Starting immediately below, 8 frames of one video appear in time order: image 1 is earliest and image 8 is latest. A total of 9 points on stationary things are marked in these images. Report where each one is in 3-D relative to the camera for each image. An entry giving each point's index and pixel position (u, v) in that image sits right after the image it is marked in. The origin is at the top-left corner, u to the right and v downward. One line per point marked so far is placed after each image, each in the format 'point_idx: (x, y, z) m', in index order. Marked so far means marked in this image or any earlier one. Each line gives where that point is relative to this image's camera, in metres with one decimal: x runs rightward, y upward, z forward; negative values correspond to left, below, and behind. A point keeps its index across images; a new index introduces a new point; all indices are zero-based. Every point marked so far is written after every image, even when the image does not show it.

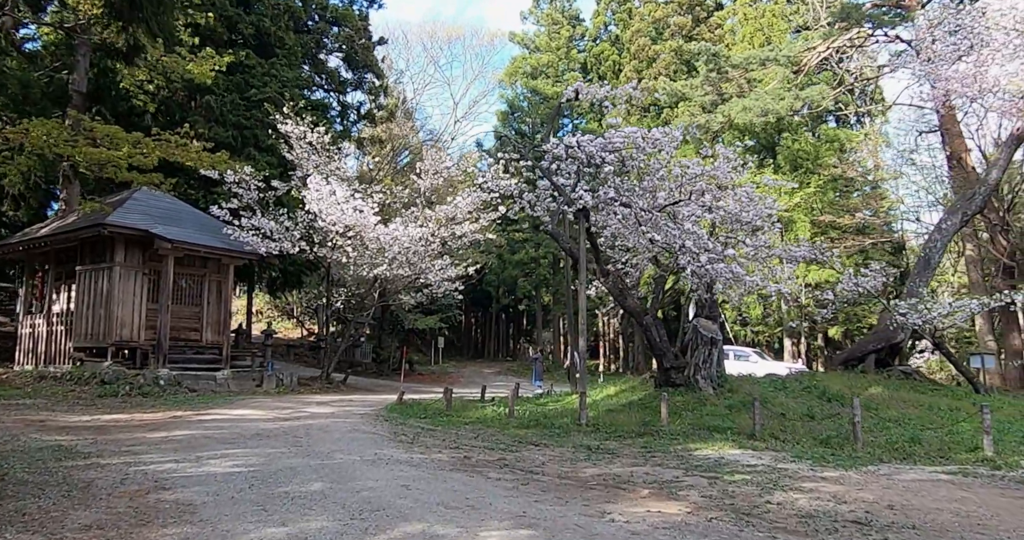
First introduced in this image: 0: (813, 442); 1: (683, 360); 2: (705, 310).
0: (+4.0, -2.2, +10.9) m
1: (+2.9, -1.5, +14.4) m
2: (+3.4, -0.7, +14.7) m
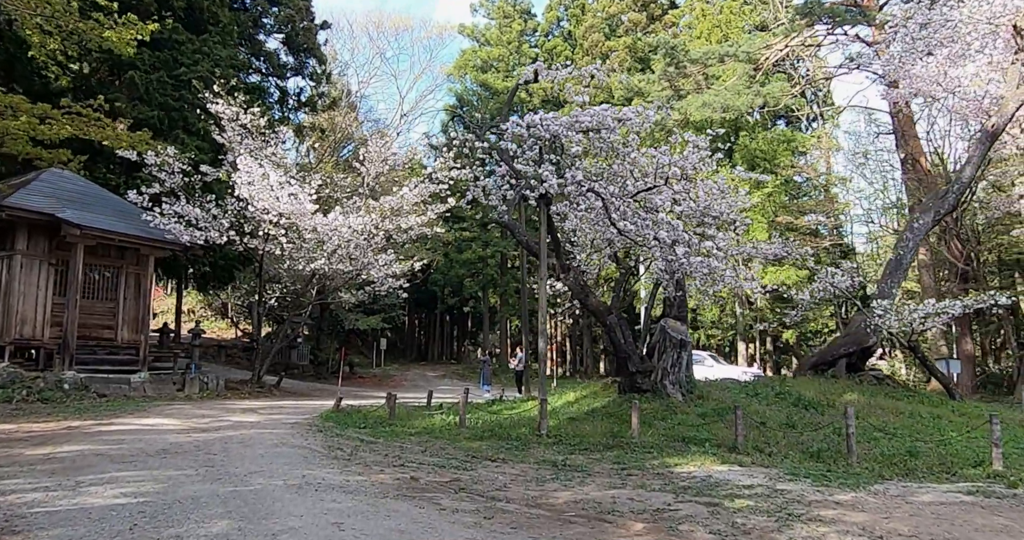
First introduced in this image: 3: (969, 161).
0: (+3.4, -2.1, +9.8) m
1: (+2.1, -1.5, +13.2) m
2: (+2.6, -0.6, +13.6) m
3: (+9.1, +2.2, +16.8) m
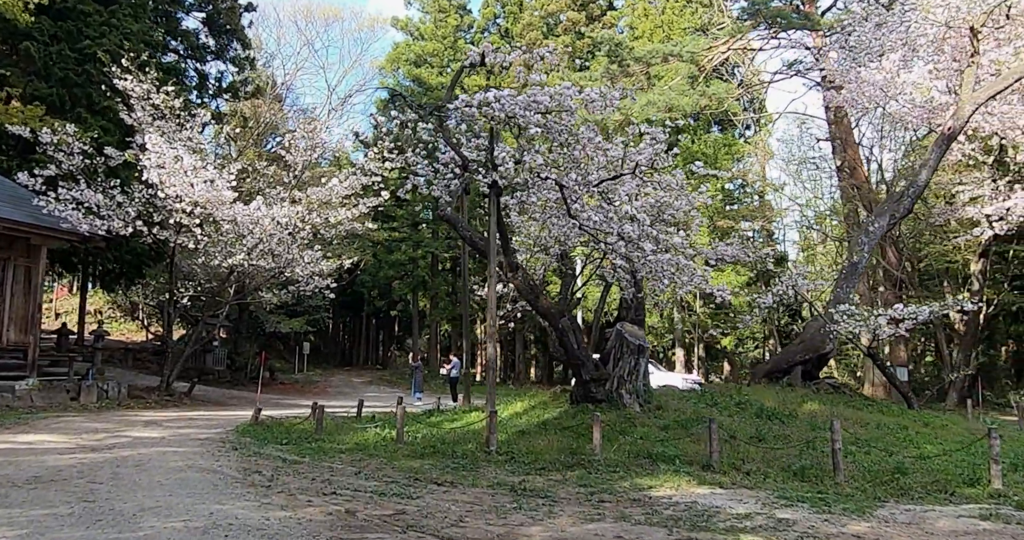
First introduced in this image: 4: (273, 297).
0: (+2.9, -2.1, +8.8) m
1: (+1.3, -1.5, +12.1) m
2: (+1.8, -0.6, +12.6) m
3: (+8.0, +2.1, +16.4) m
4: (-5.6, -0.6, +19.8) m
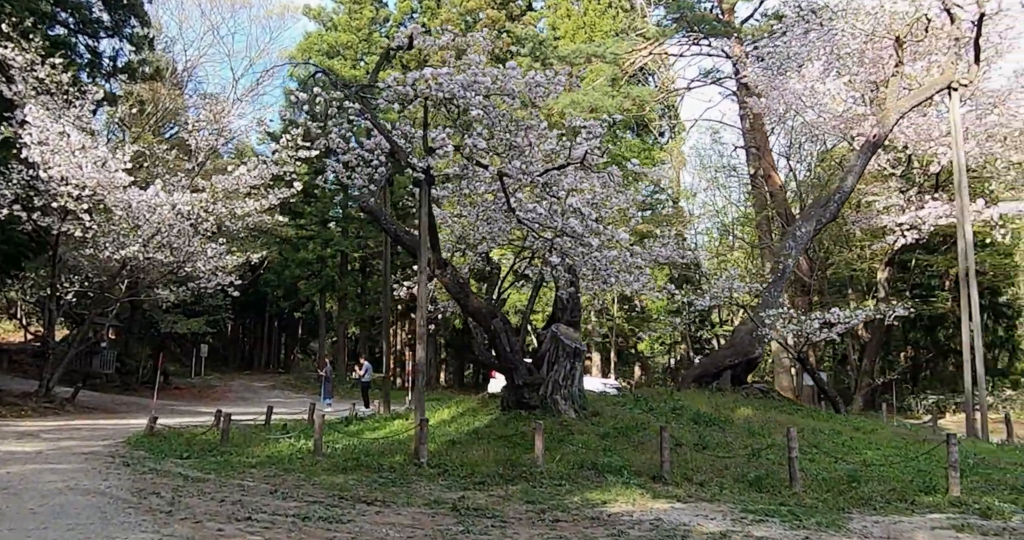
0: (+2.3, -2.1, +8.3) m
1: (+0.3, -1.4, +11.4) m
2: (+0.8, -0.6, +11.9) m
3: (+6.6, +1.9, +16.4) m
4: (-7.4, -0.5, +18.2) m
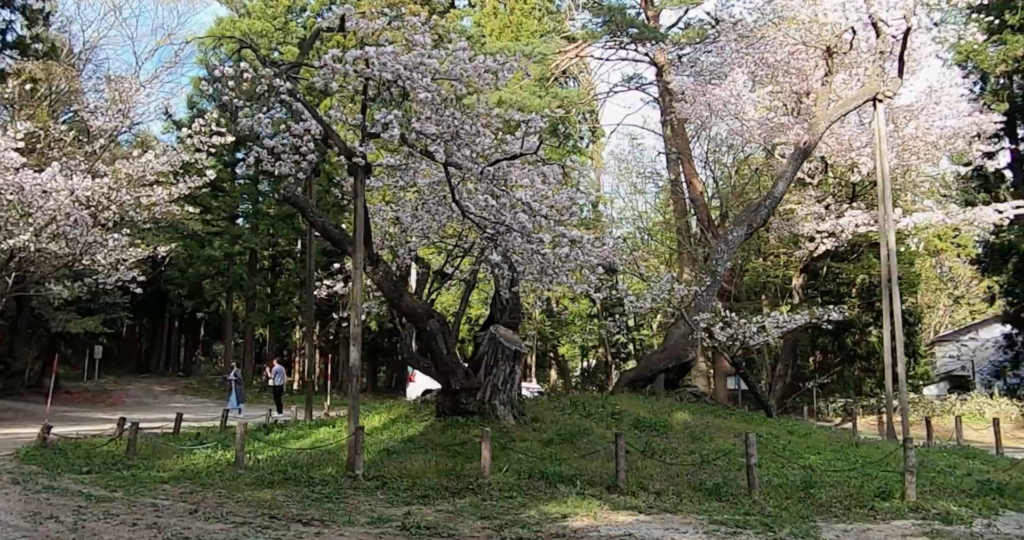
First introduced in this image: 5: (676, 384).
0: (+1.8, -2.1, +7.8) m
1: (-0.5, -1.4, +10.7) m
2: (-0.1, -0.6, +11.3) m
3: (+5.2, +1.9, +16.4) m
4: (-8.9, -0.4, +16.7) m
5: (+2.9, -2.1, +15.1) m
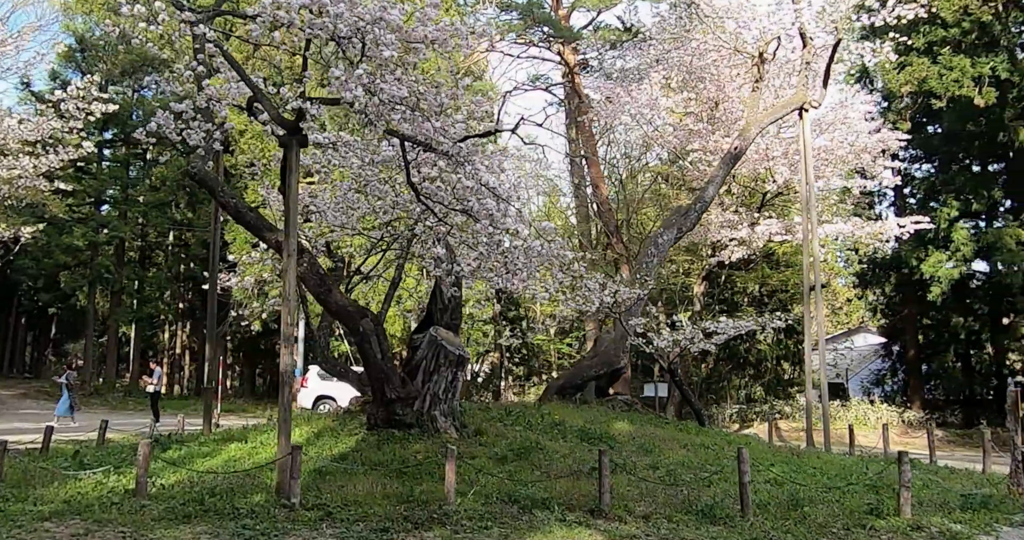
0: (+1.5, -2.1, +7.0) m
1: (-1.1, -1.3, +9.5) m
2: (-0.8, -0.5, +10.1) m
3: (+3.8, +1.8, +16.0) m
4: (-10.3, -0.1, +14.1) m
5: (+1.6, -2.1, +14.3) m
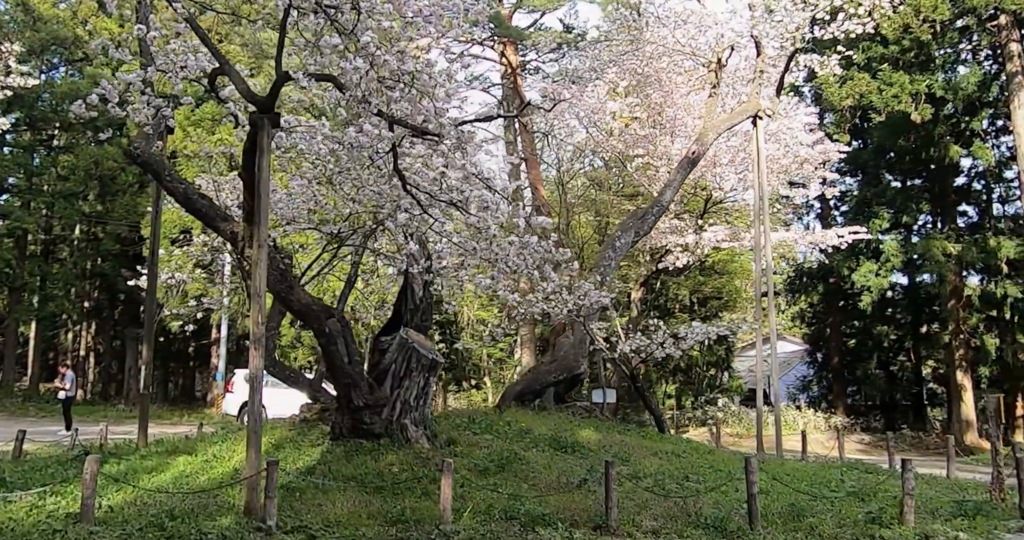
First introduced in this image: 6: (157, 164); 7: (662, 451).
0: (+1.5, -2.1, +6.5) m
1: (-1.4, -1.3, +8.7) m
2: (-1.1, -0.5, +9.4) m
3: (+2.9, +1.7, +15.7) m
4: (-11.0, +0.1, +12.4) m
5: (+0.8, -2.1, +13.8) m
6: (-3.4, +1.1, +8.2) m
7: (+2.0, -2.4, +11.2) m
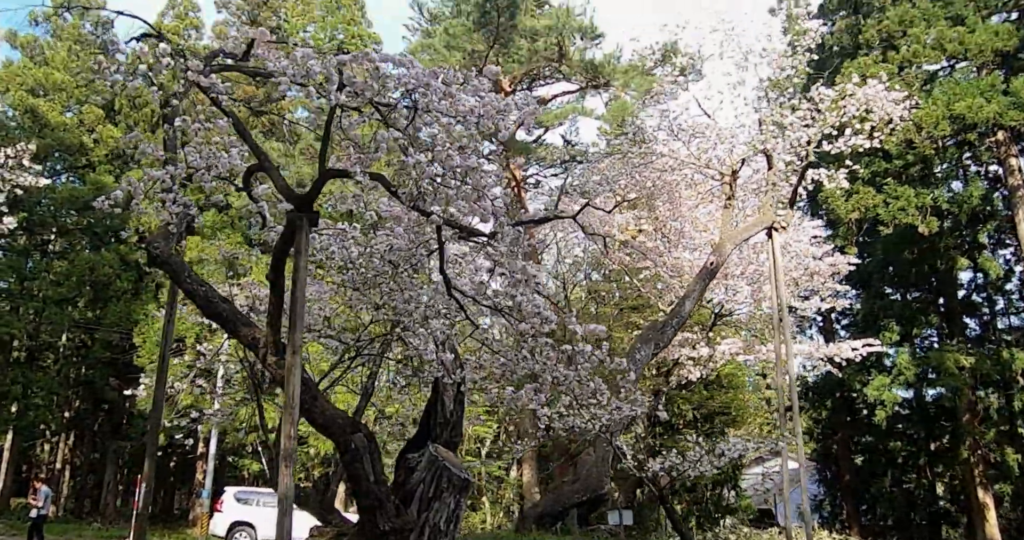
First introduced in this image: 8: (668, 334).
0: (+1.9, -2.8, +5.7) m
1: (-1.0, -2.3, +8.0) m
2: (-0.7, -1.6, +8.7) m
3: (+3.1, -0.3, +15.4) m
4: (-10.6, -1.4, +11.7) m
5: (+1.1, -3.8, +12.9) m
6: (-3.0, +0.1, +7.8) m
7: (+2.3, -3.8, +10.3) m
8: (+2.7, -1.0, +14.9) m
